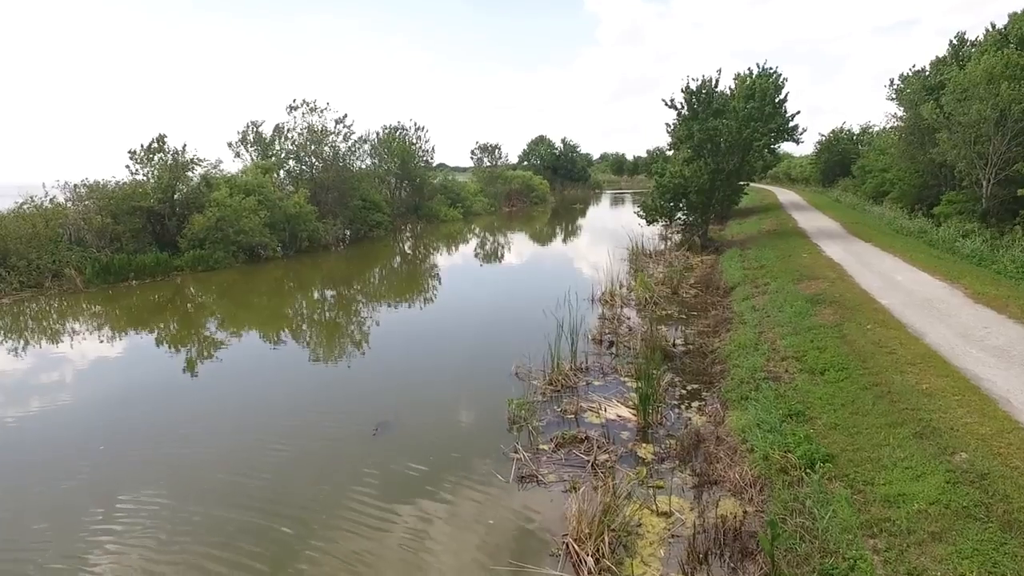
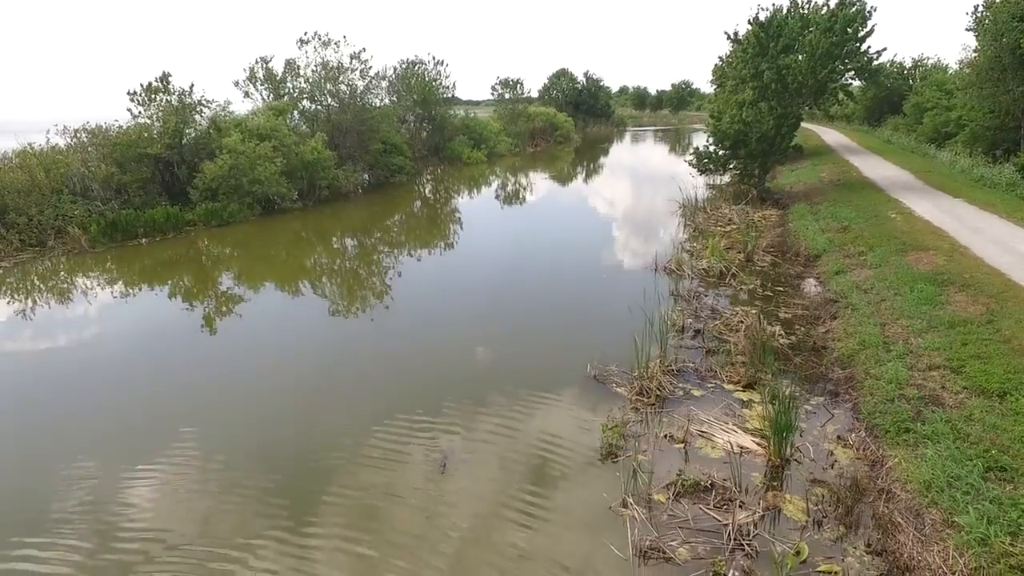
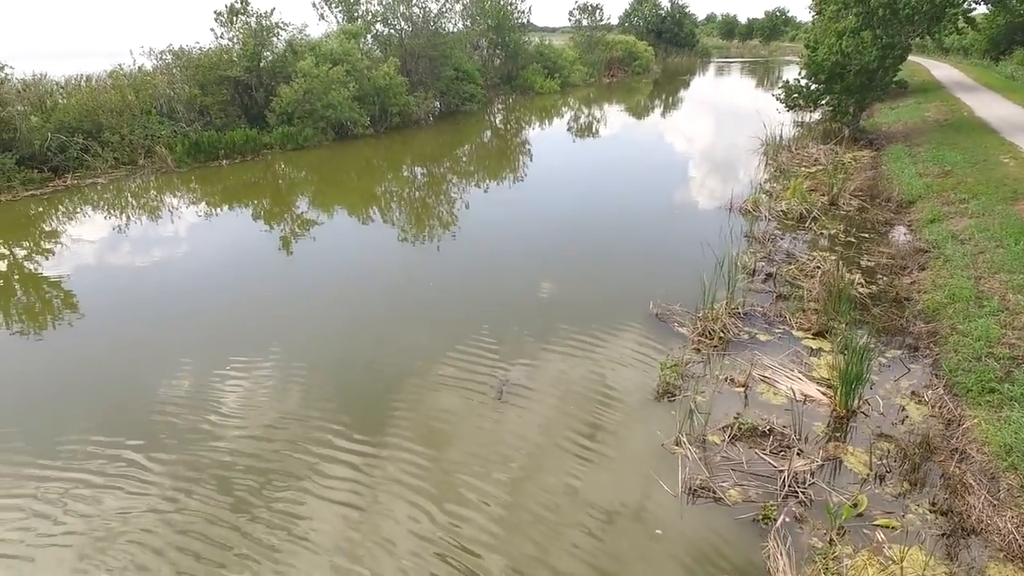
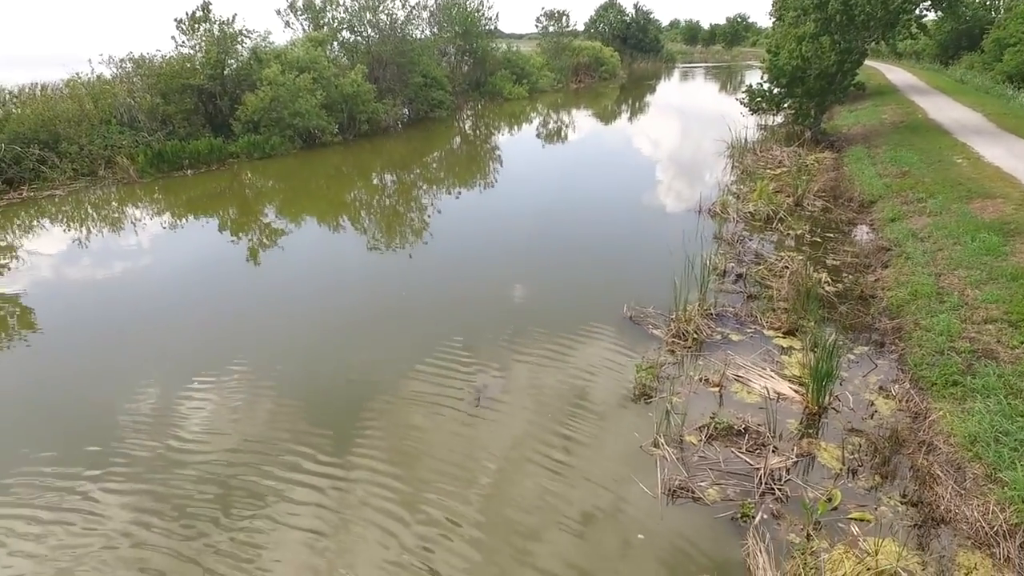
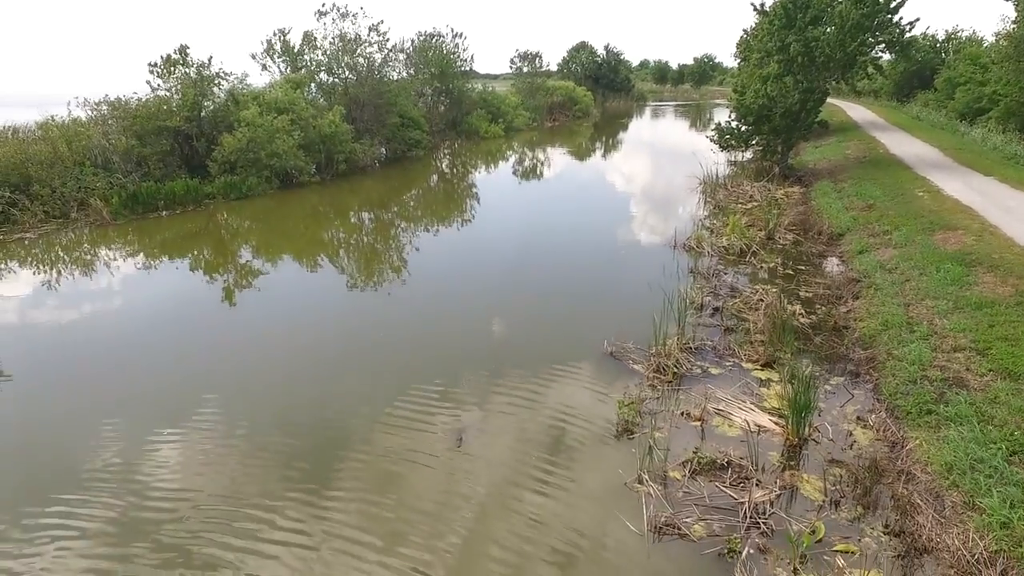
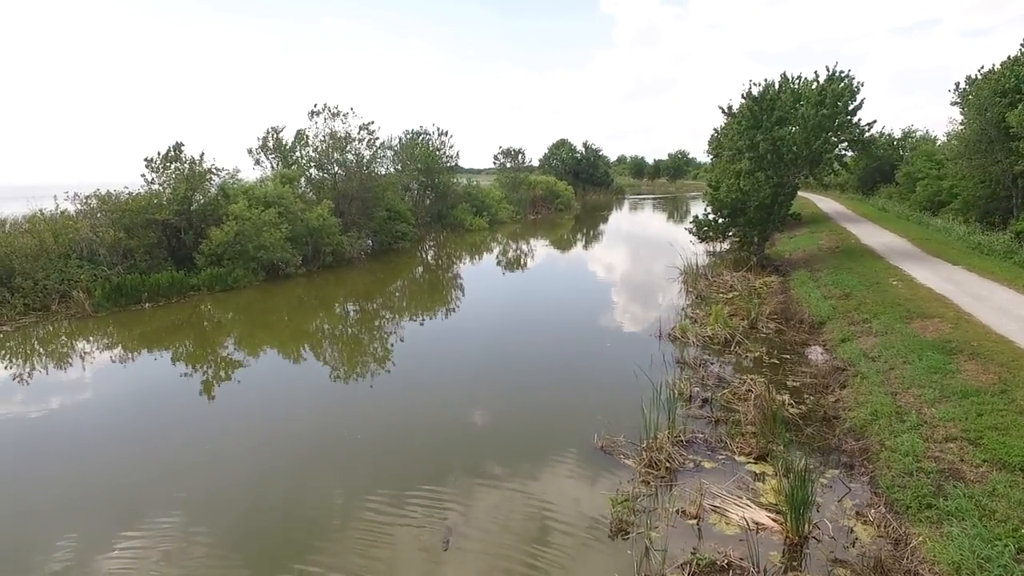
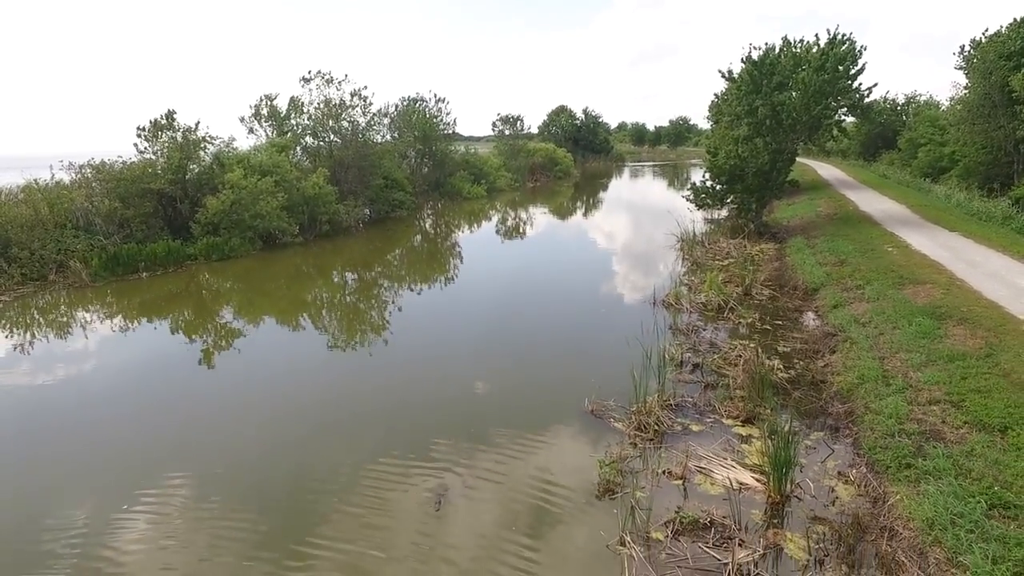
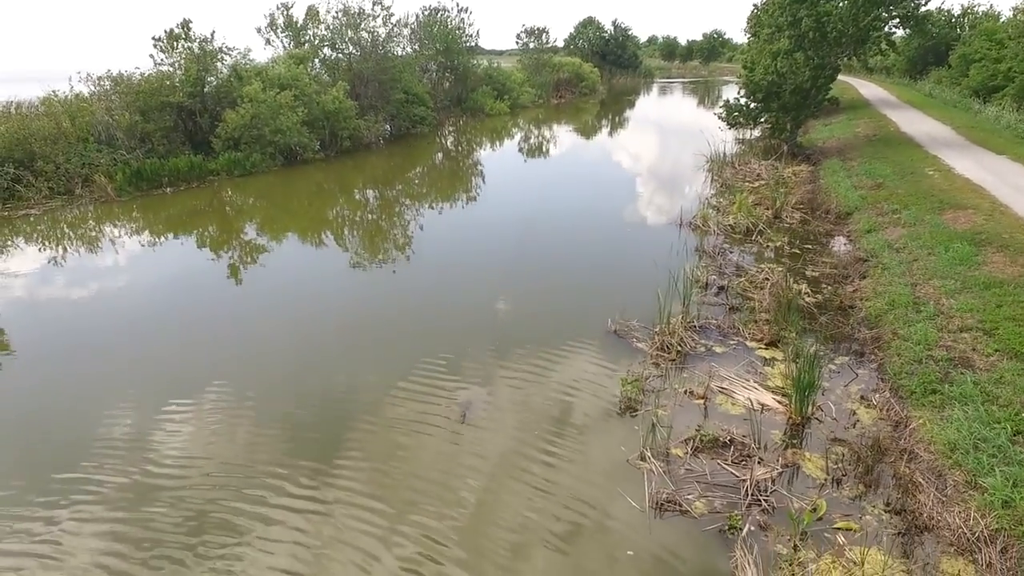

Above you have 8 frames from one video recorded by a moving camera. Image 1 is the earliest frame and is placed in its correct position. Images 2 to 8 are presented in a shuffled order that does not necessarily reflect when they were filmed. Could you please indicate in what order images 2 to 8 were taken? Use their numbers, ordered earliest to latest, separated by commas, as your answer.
6, 7, 2, 5, 8, 4, 3
